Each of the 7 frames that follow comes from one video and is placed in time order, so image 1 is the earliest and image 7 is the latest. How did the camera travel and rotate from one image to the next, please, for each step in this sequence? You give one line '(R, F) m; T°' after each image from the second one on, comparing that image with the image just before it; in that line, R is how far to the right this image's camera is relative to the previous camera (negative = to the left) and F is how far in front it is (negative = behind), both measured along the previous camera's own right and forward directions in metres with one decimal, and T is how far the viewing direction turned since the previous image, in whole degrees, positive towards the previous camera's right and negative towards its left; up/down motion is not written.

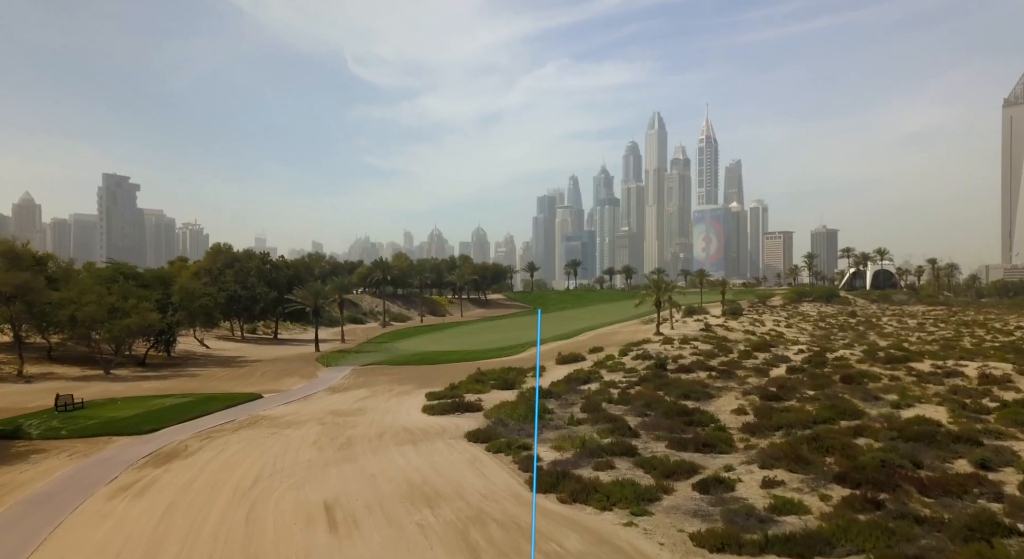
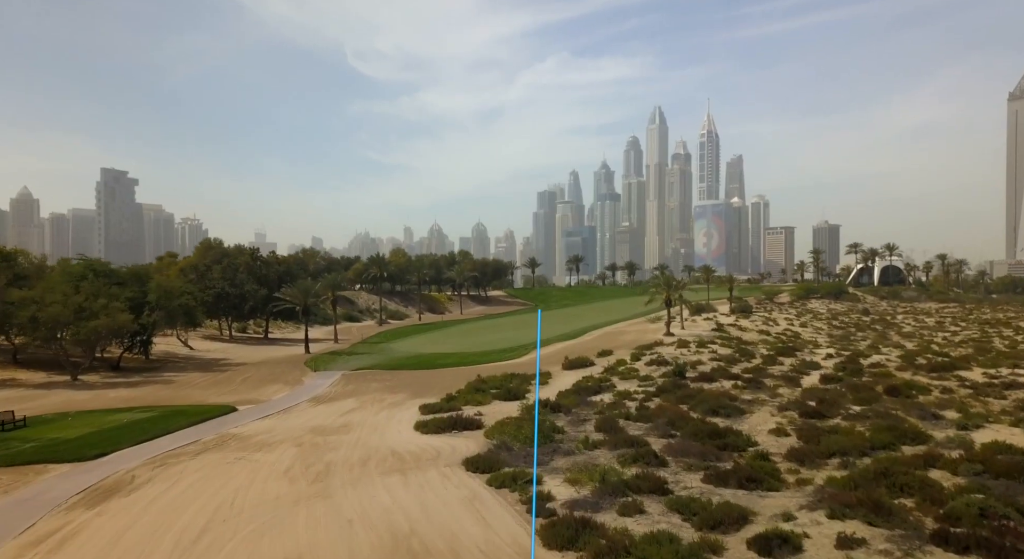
(-0.2, +3.0) m; 0°
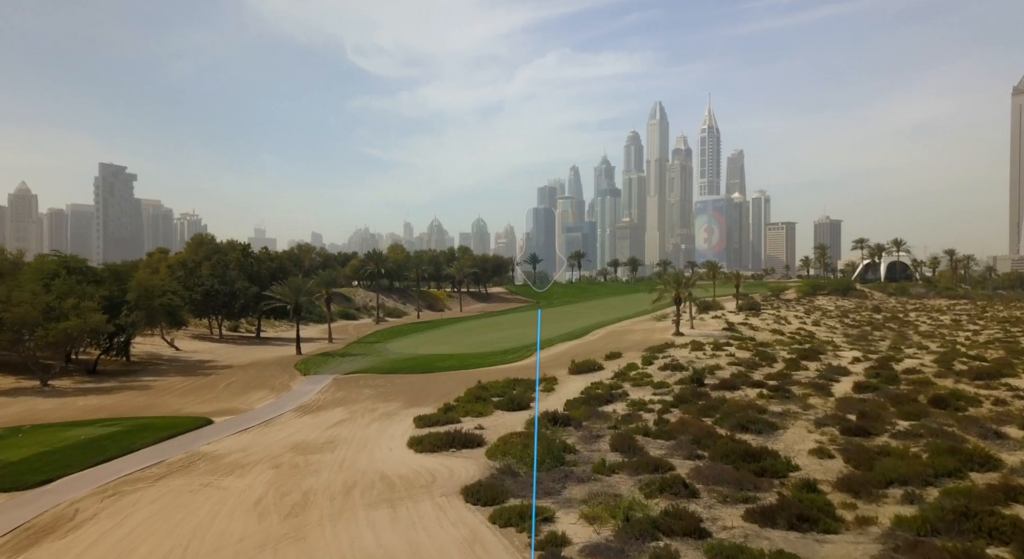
(-0.1, +2.4) m; 0°
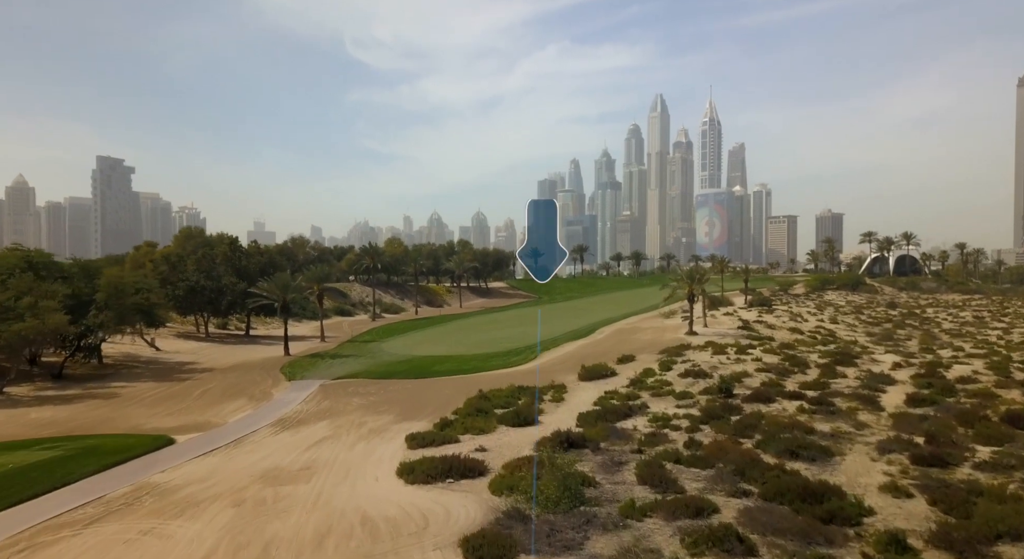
(-0.2, +3.0) m; 0°
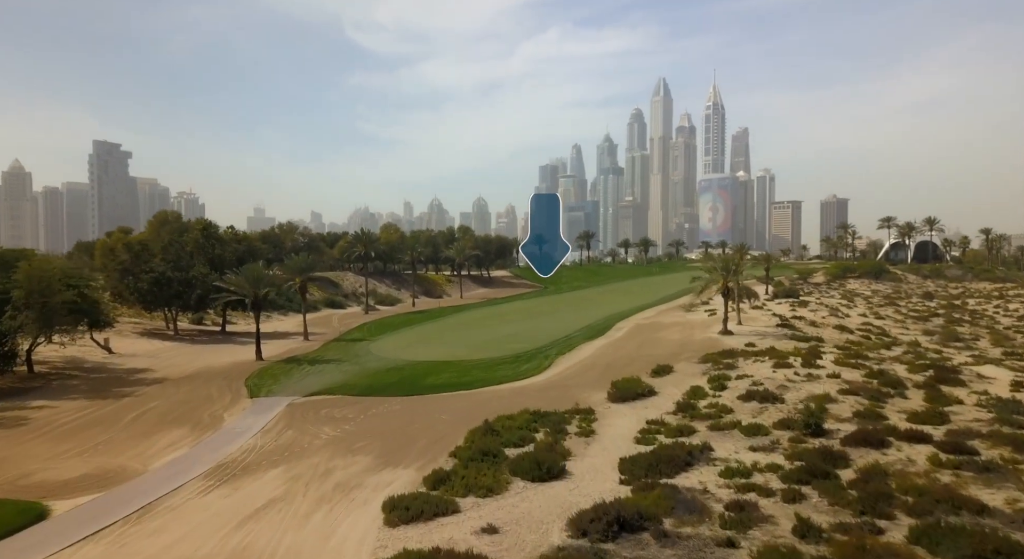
(-0.5, +6.1) m; 0°
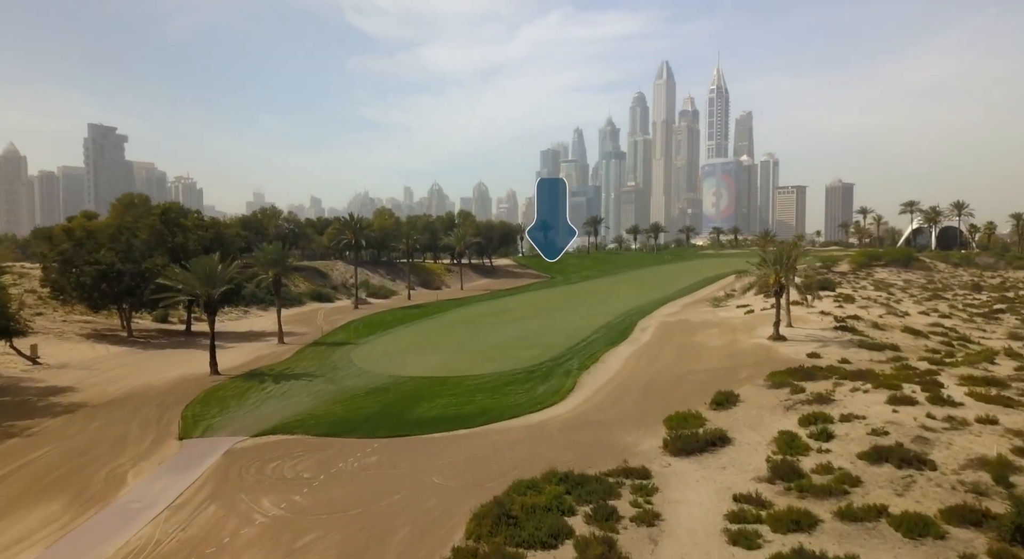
(-0.5, +6.8) m; 0°
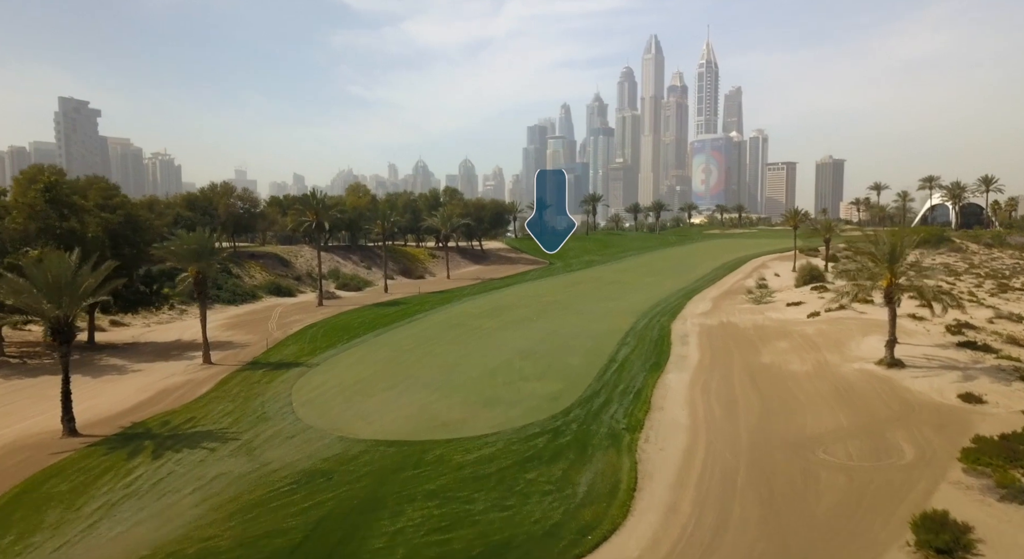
(-0.8, +10.4) m; +1°
